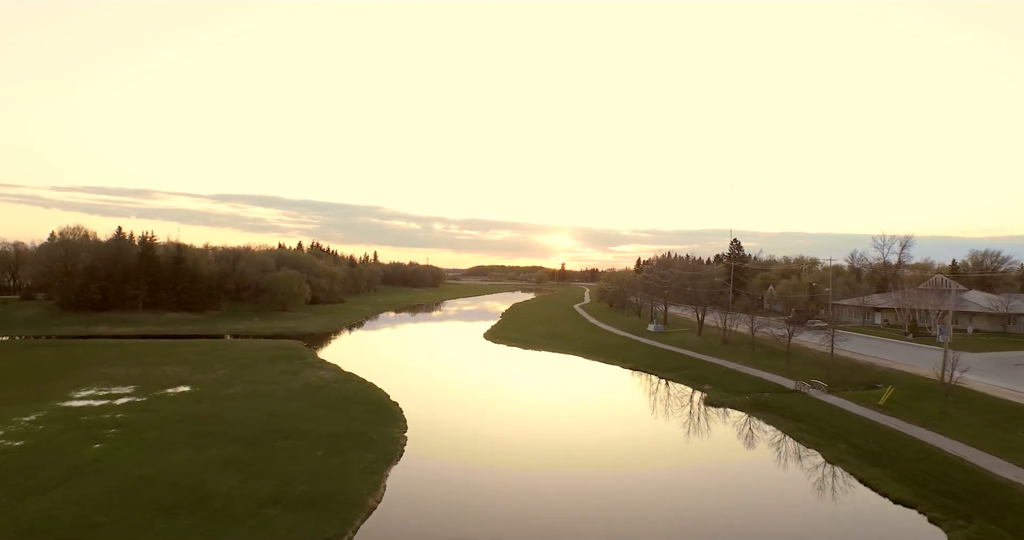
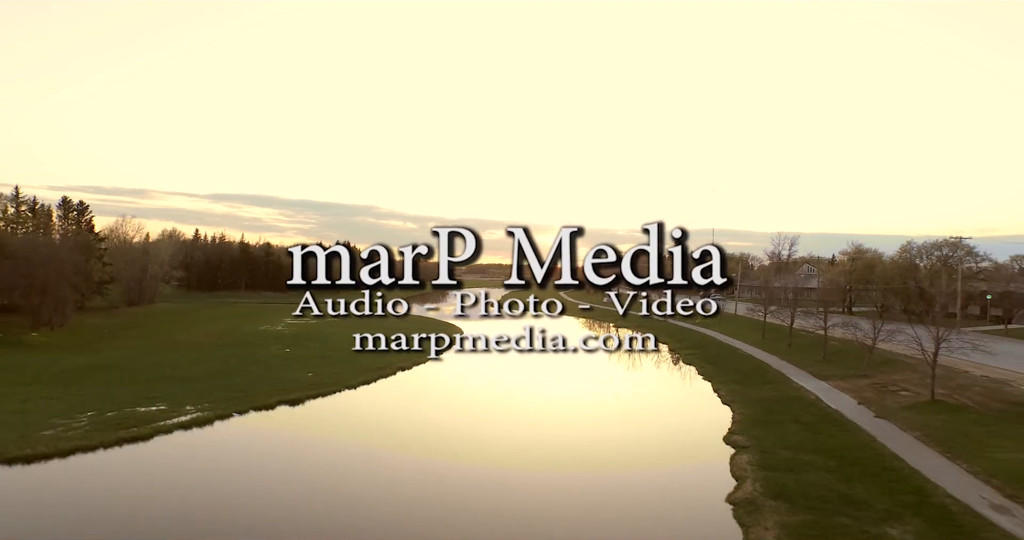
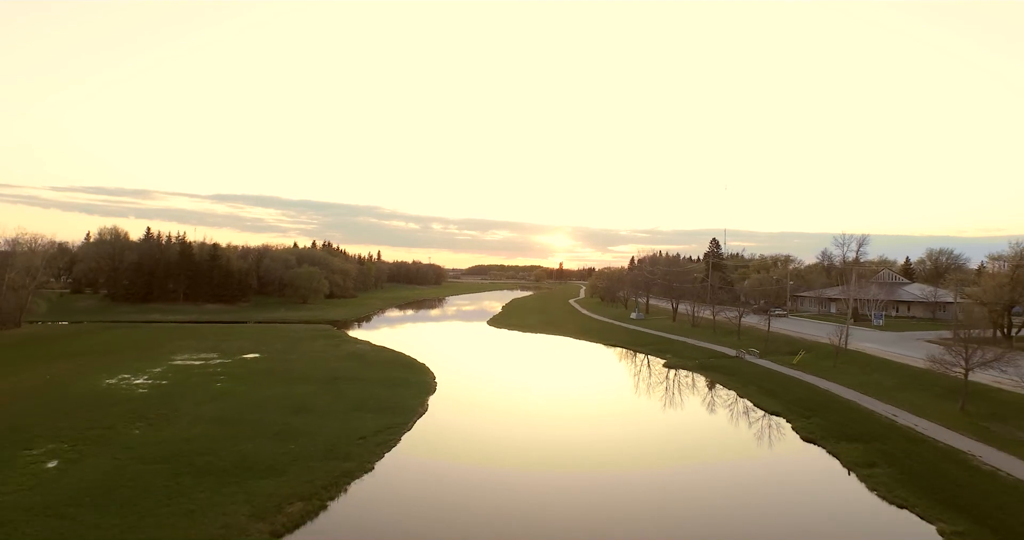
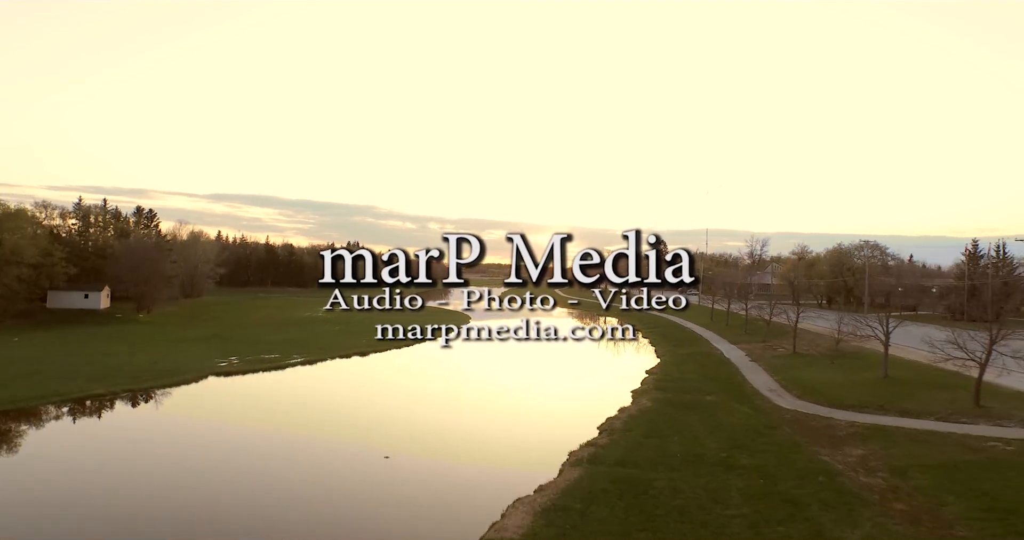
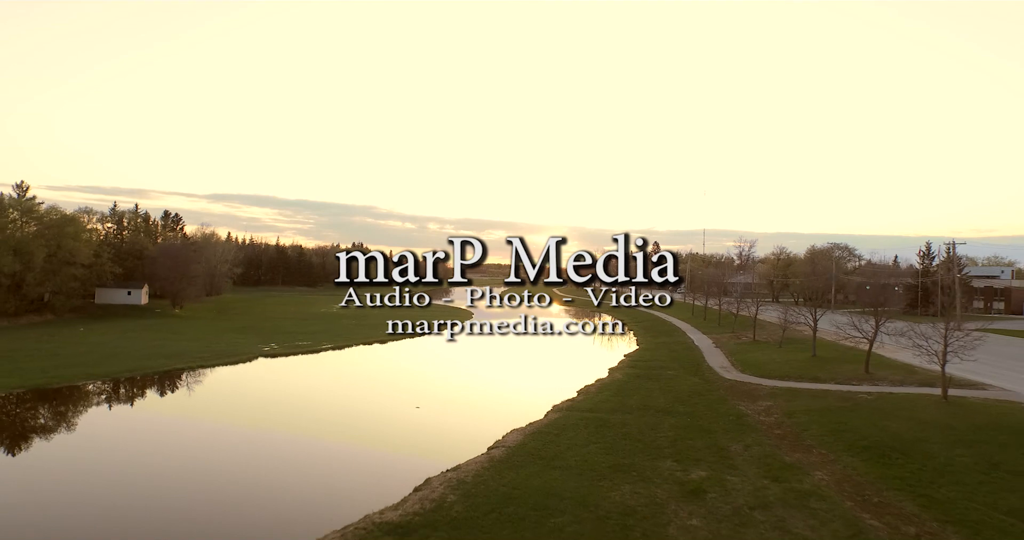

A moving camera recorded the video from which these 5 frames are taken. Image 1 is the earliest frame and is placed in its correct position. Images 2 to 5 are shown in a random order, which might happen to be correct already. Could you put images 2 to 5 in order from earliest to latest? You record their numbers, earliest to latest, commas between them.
3, 2, 4, 5
